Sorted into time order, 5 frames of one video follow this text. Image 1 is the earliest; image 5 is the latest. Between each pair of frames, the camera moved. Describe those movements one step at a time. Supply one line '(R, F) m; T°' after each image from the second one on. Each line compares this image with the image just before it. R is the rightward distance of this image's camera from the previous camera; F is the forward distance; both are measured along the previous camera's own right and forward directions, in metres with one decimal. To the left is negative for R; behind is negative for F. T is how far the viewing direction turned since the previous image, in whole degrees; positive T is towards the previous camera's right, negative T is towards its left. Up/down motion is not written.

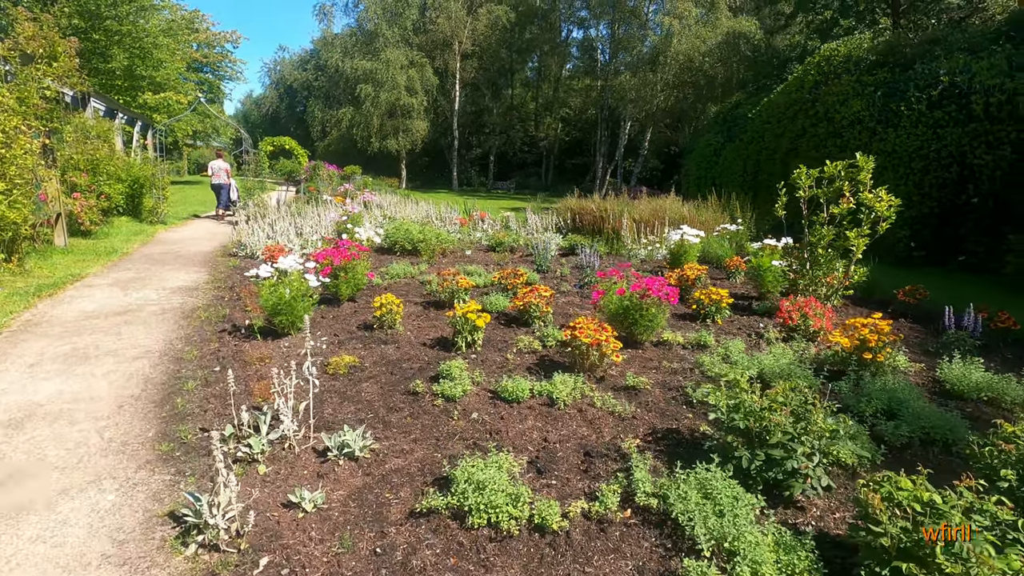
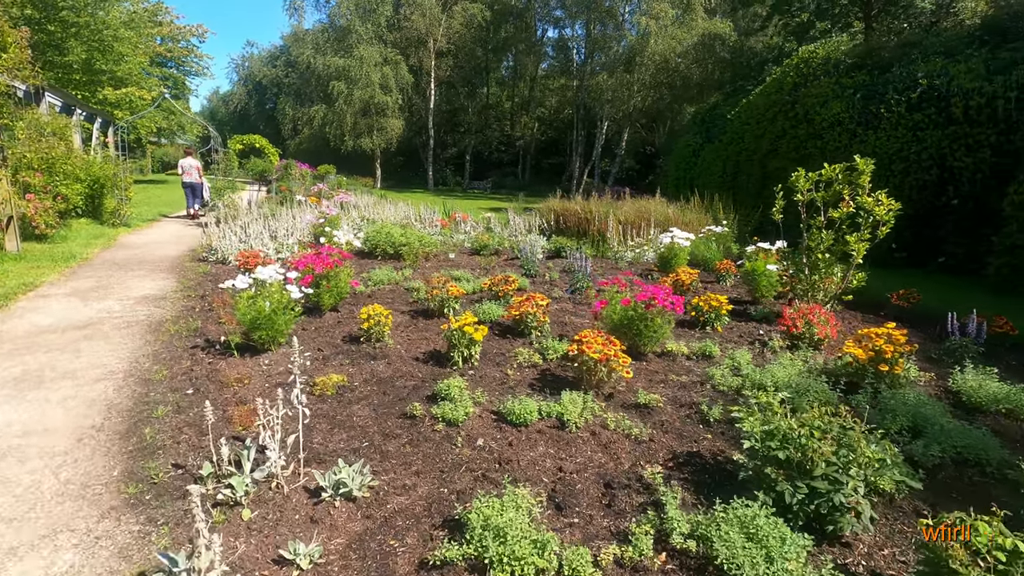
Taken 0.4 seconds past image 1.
(-0.2, +0.3) m; +3°
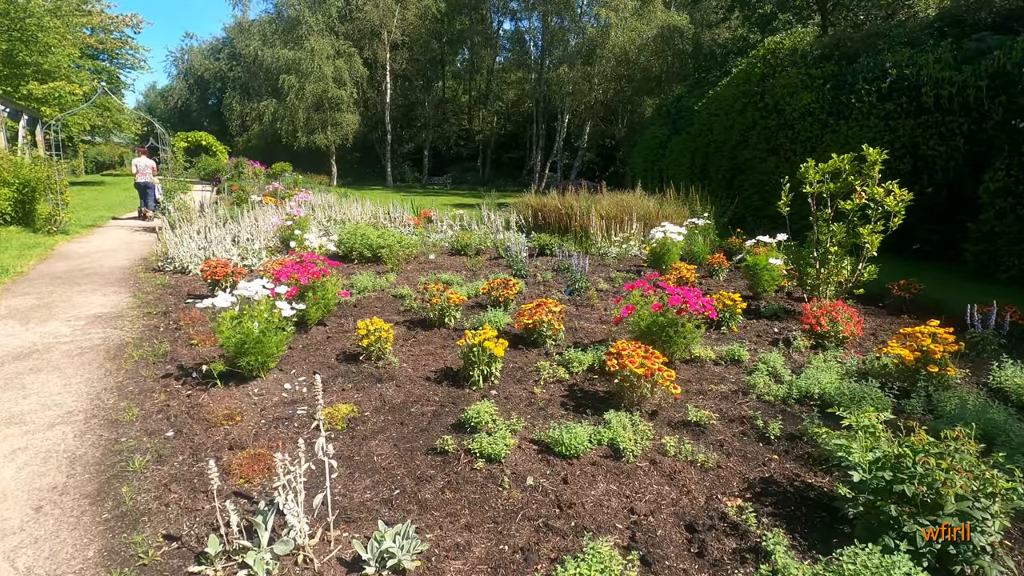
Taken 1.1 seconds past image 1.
(-0.4, +0.4) m; +4°
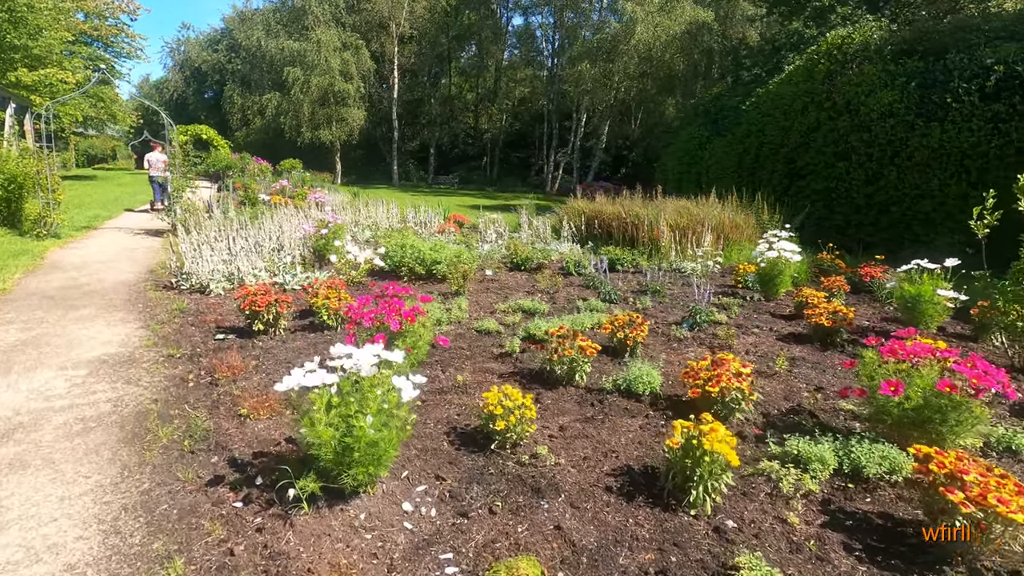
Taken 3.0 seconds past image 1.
(-1.1, +1.2) m; +1°
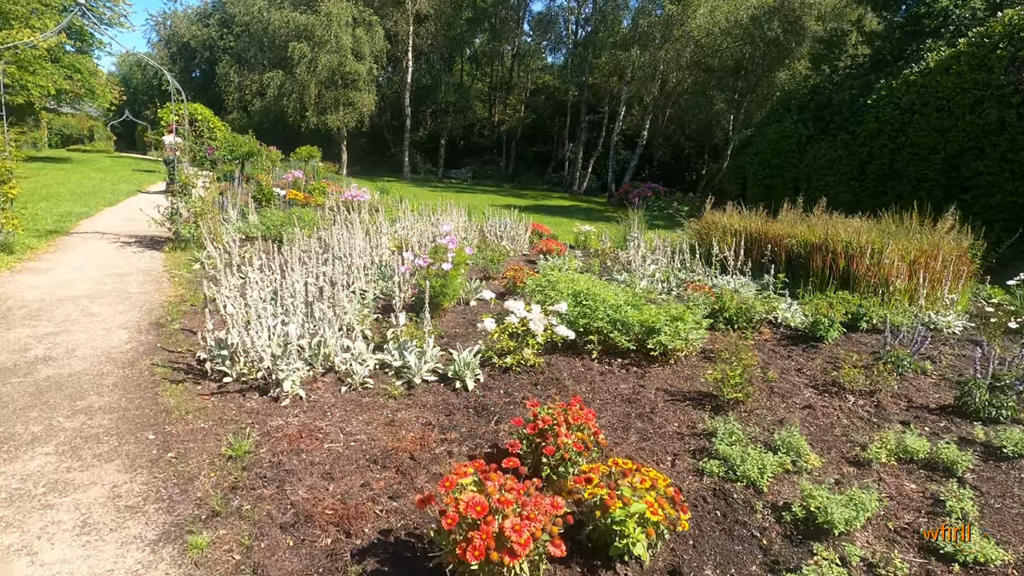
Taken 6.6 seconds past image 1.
(-2.1, +2.7) m; +2°
